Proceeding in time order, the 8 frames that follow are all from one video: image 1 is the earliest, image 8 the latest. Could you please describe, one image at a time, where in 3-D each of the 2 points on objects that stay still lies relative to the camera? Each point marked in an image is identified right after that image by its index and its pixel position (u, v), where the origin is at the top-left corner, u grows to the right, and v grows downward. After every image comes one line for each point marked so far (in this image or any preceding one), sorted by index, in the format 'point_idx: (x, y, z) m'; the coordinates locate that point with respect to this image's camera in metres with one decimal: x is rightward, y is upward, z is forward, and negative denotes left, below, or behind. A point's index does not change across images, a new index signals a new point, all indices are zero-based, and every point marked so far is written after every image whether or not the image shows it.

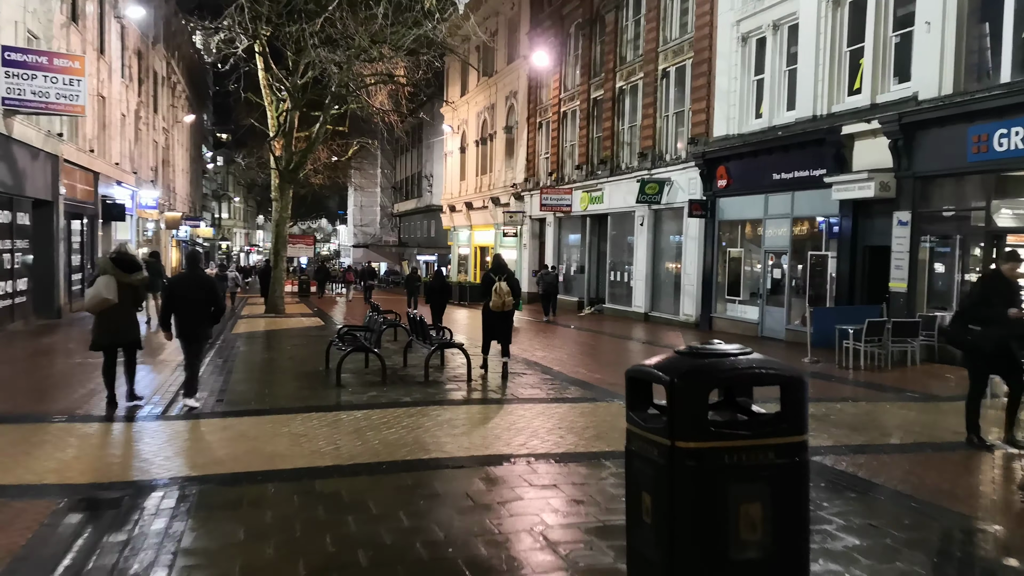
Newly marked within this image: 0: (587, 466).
0: (+0.6, -1.4, +5.6) m
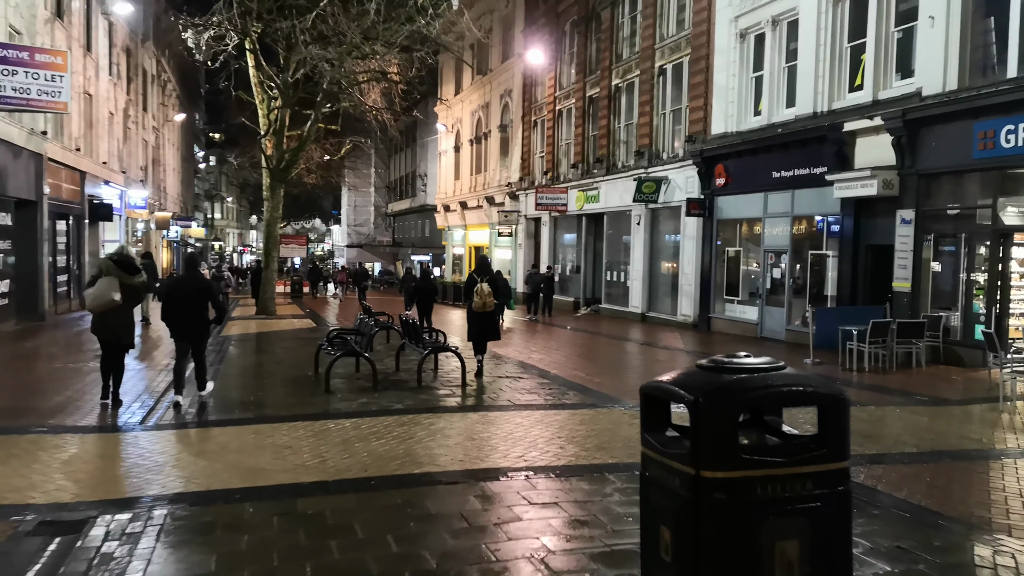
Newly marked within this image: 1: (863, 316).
0: (+0.5, -1.4, +5.2) m
1: (+6.2, -0.5, +12.9) m
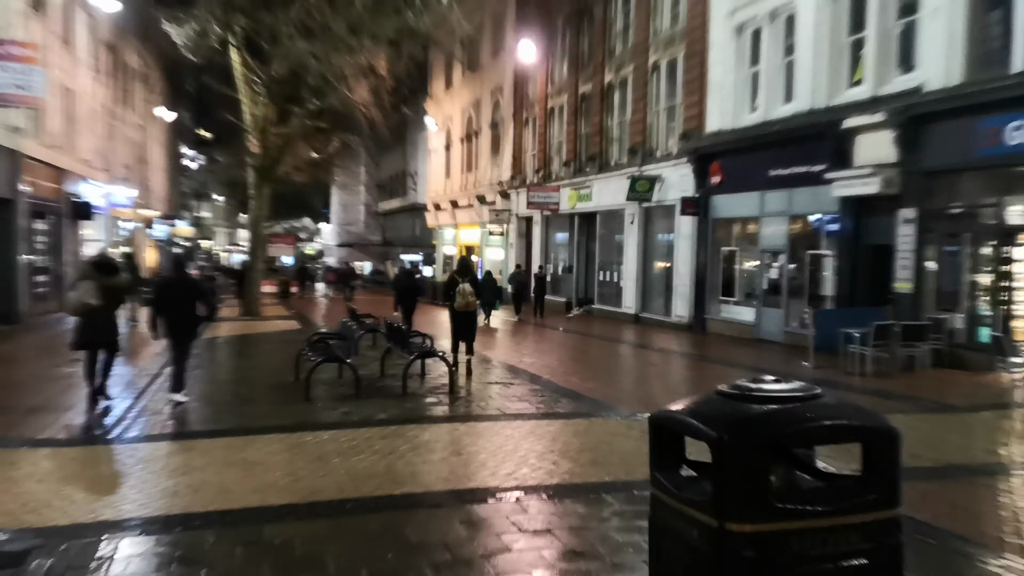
0: (+0.5, -1.4, +4.8) m
1: (+6.0, -0.6, +12.6) m
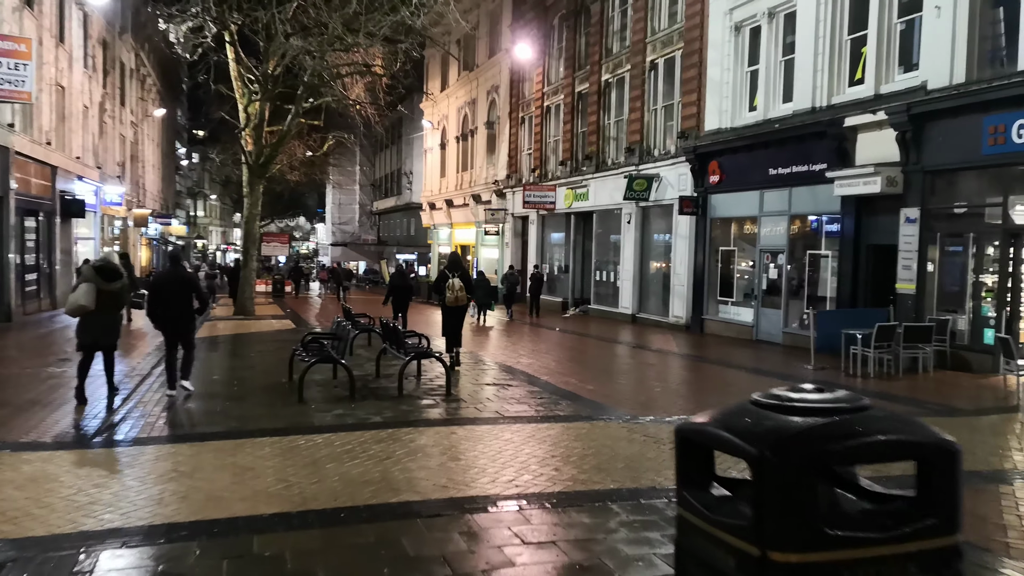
0: (+0.5, -1.4, +4.6) m
1: (+5.9, -0.6, +12.4) m
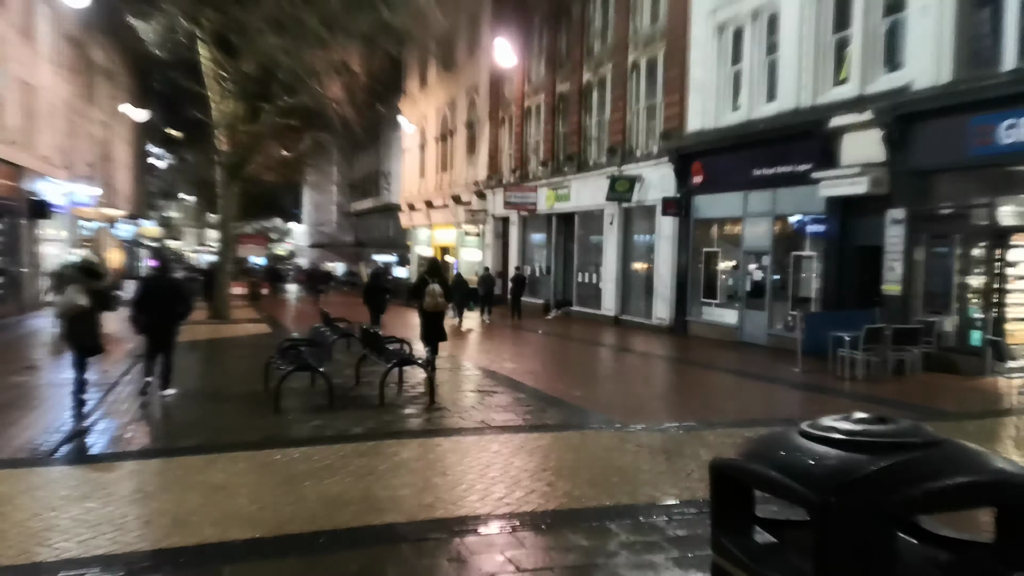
0: (+0.4, -1.4, +4.3) m
1: (+5.7, -0.6, +12.3) m
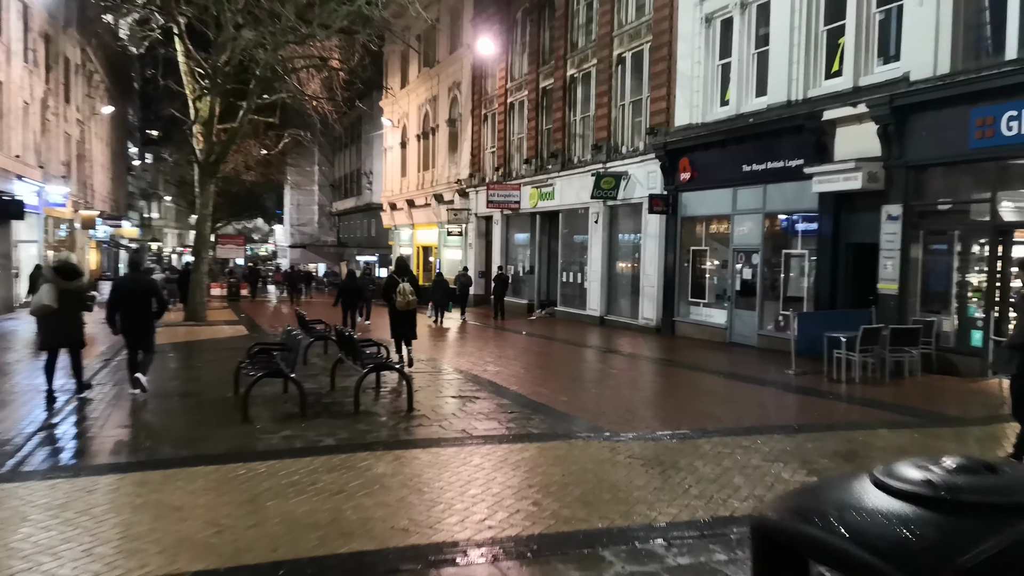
0: (+0.3, -1.4, +3.8) m
1: (+5.4, -0.6, +11.9) m
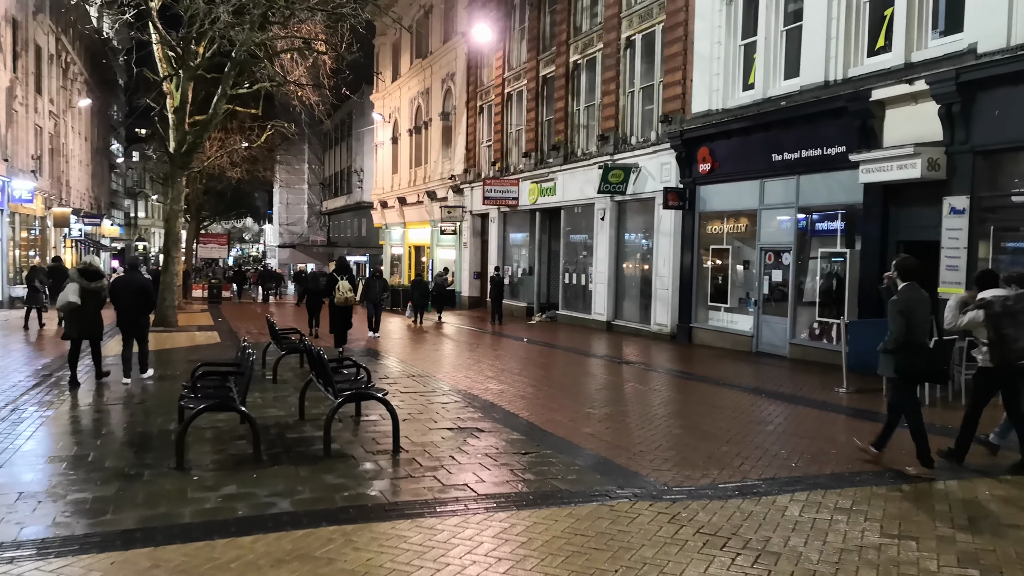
0: (+0.5, -1.5, +2.2) m
1: (+5.5, -0.6, +10.3) m
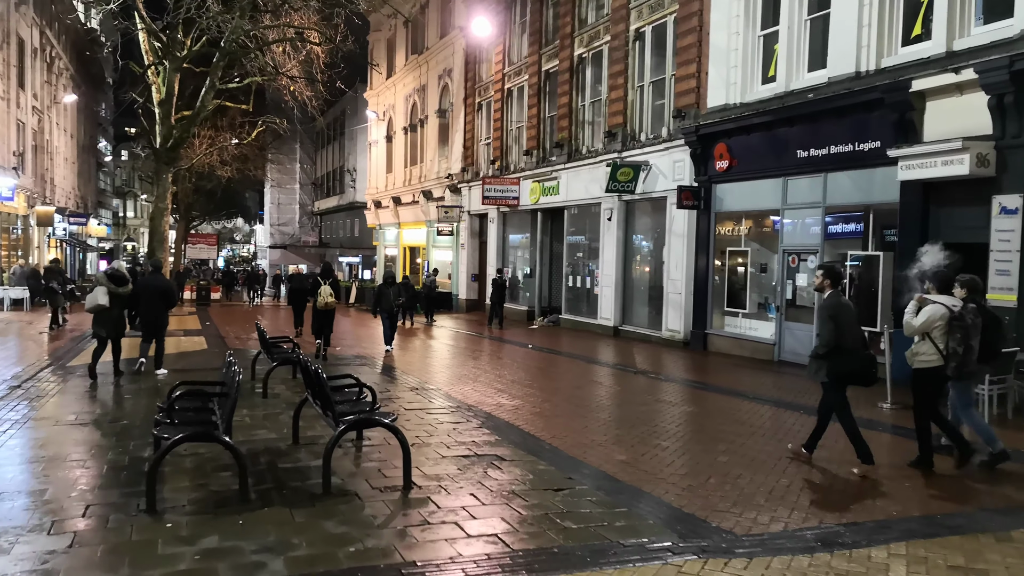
0: (+0.8, -1.5, +1.3) m
1: (+5.7, -0.7, +9.5) m
